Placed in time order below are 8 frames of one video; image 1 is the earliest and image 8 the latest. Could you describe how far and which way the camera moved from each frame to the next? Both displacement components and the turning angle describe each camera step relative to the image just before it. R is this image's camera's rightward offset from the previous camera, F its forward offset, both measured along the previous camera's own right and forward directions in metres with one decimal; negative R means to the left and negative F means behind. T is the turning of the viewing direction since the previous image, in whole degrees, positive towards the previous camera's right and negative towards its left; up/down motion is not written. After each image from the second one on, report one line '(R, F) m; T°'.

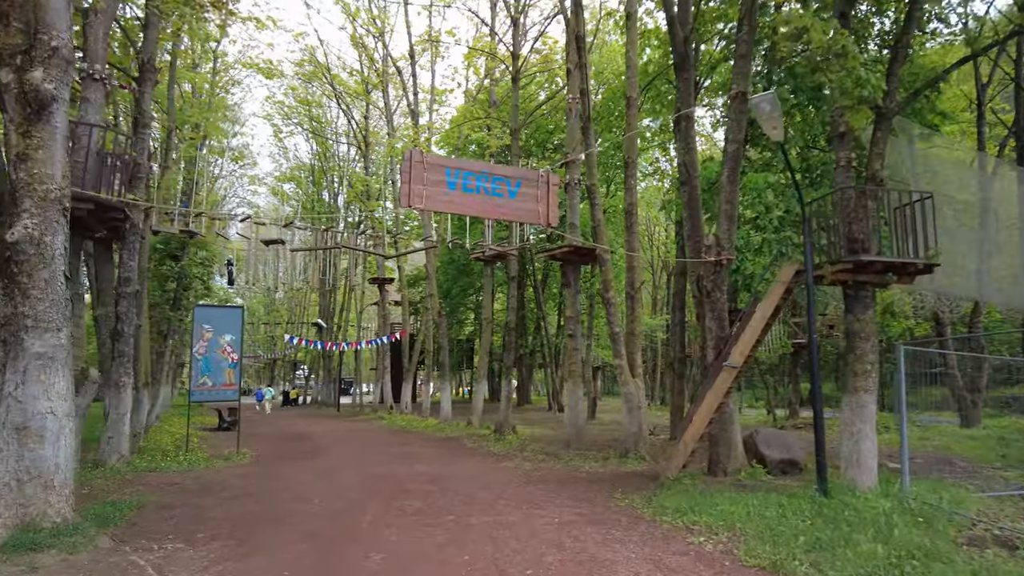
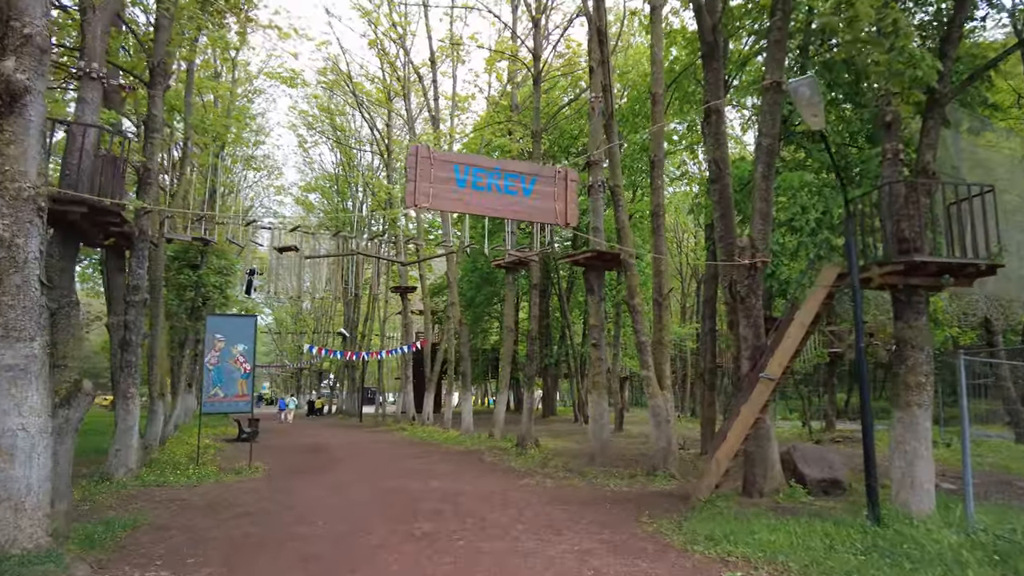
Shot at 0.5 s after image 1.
(+0.1, +0.6) m; -2°
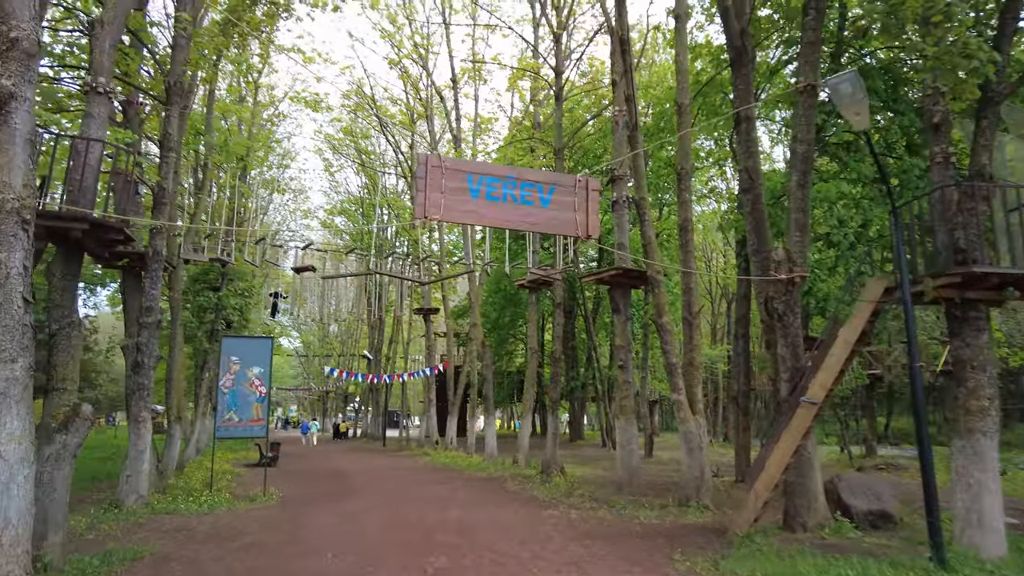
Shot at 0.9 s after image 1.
(+0.1, +0.5) m; -2°
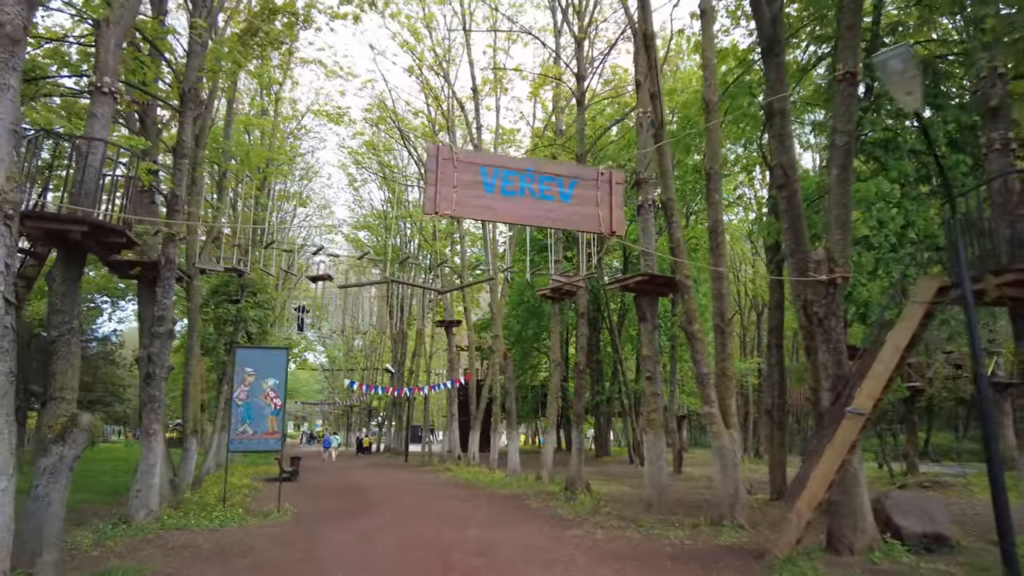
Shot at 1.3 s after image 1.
(+0.1, +0.5) m; -2°
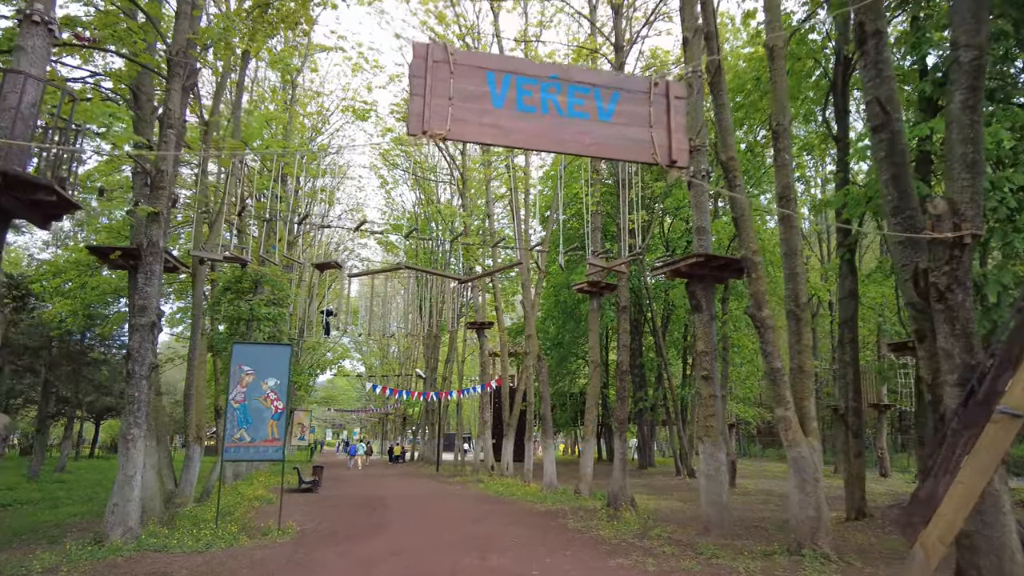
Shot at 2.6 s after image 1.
(+0.1, +1.7) m; -3°
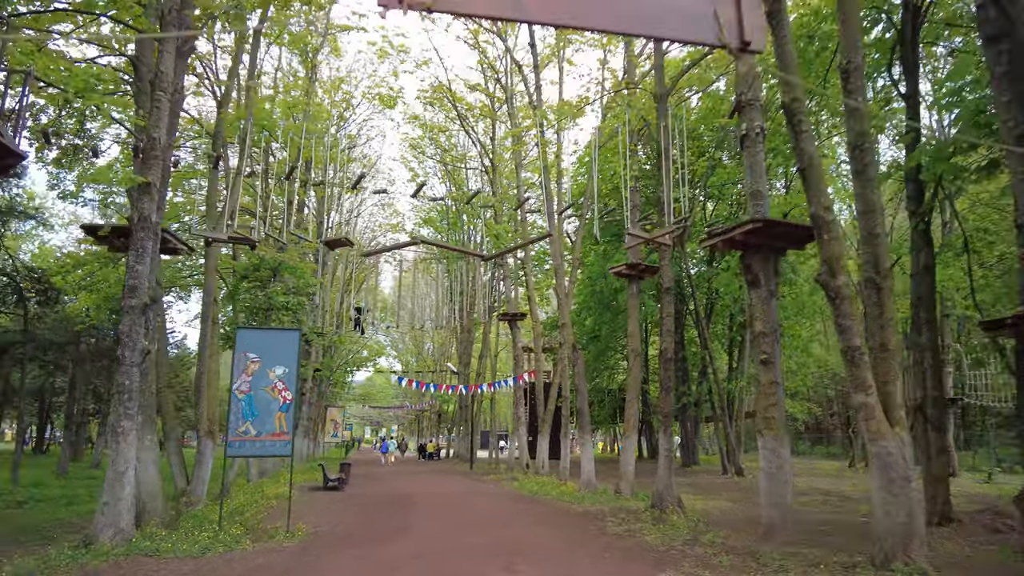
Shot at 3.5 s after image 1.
(+0.1, +1.2) m; -3°
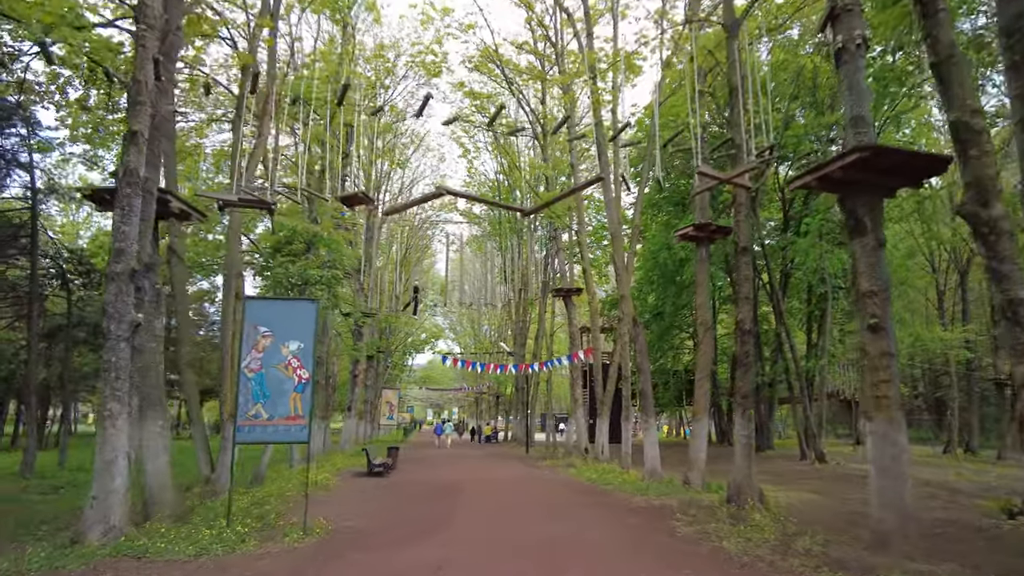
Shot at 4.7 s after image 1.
(+0.2, +1.6) m; -5°
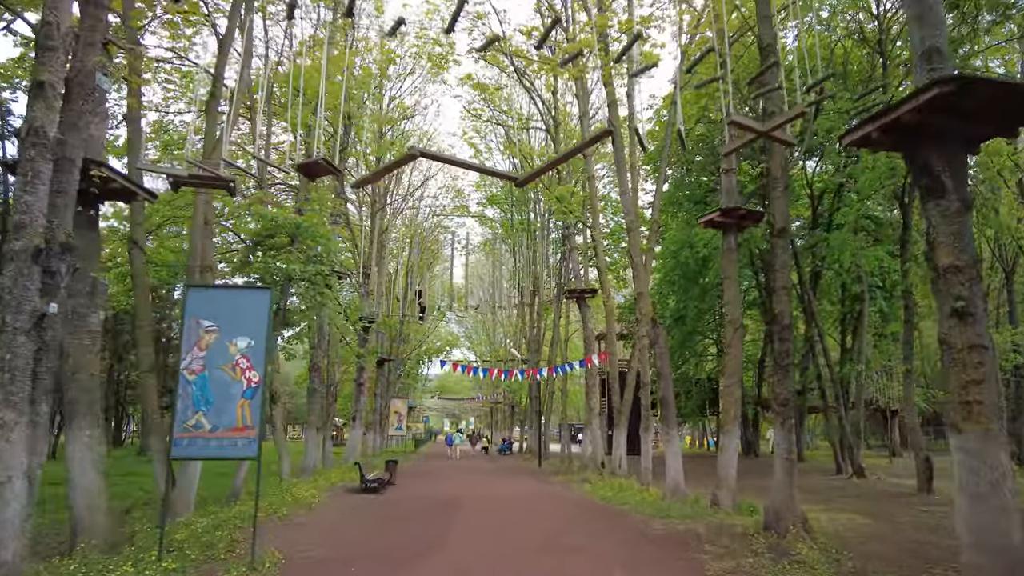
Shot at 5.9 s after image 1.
(+0.3, +1.5) m; -2°
